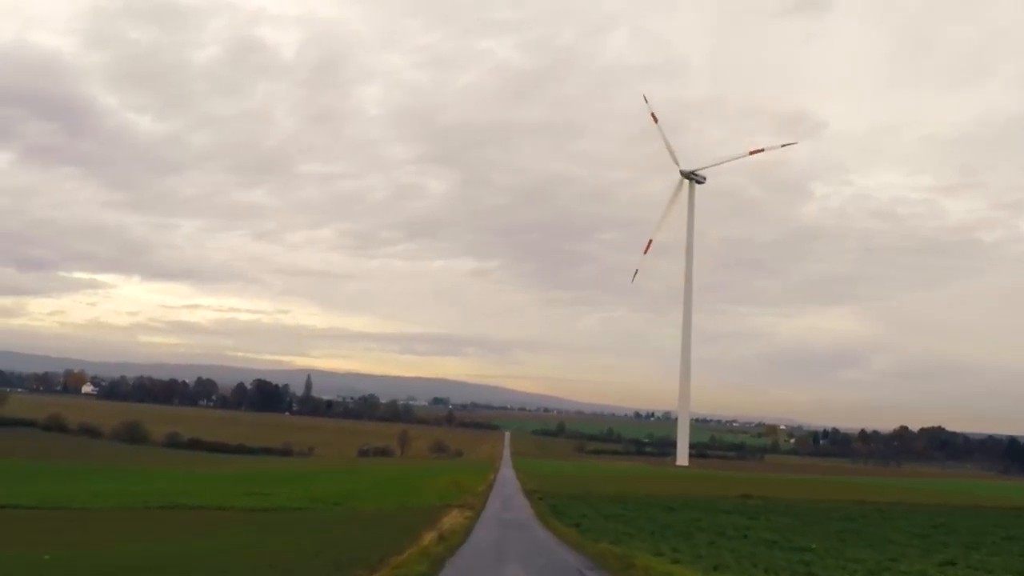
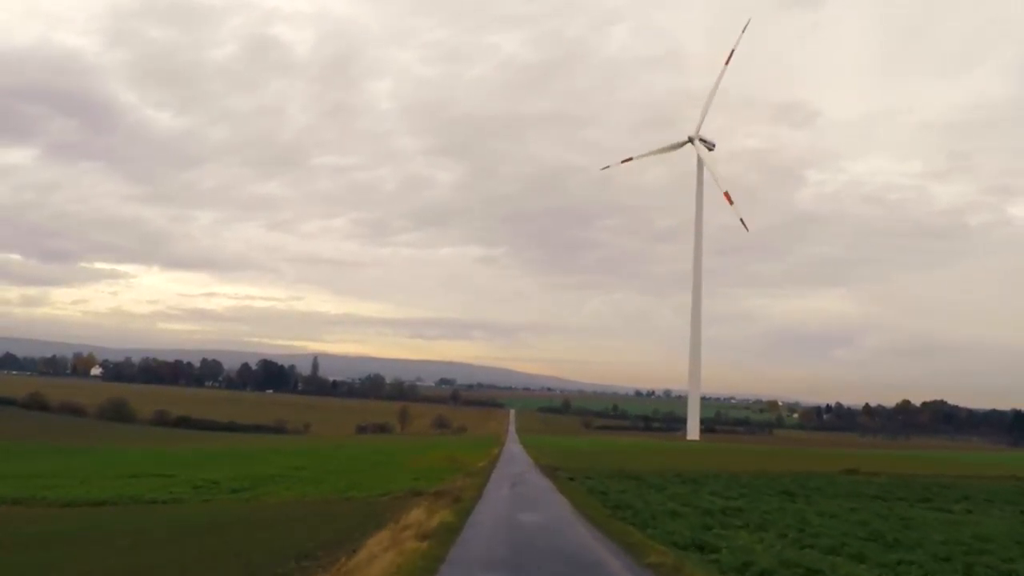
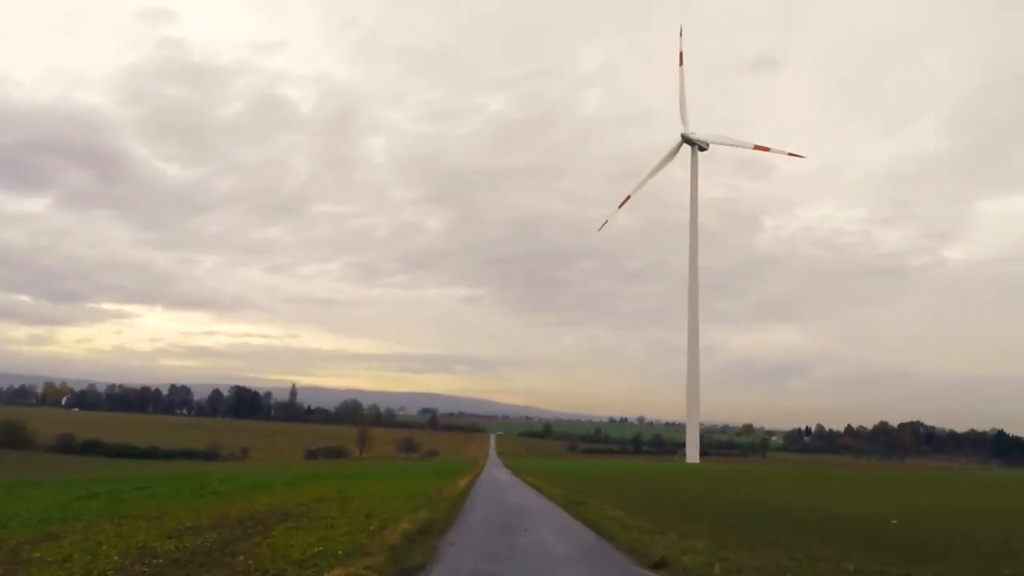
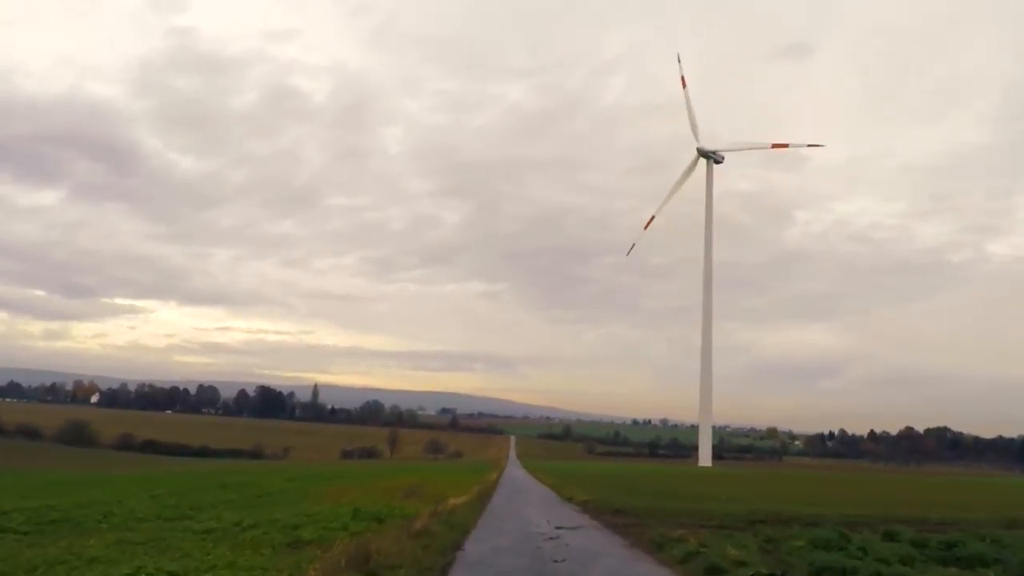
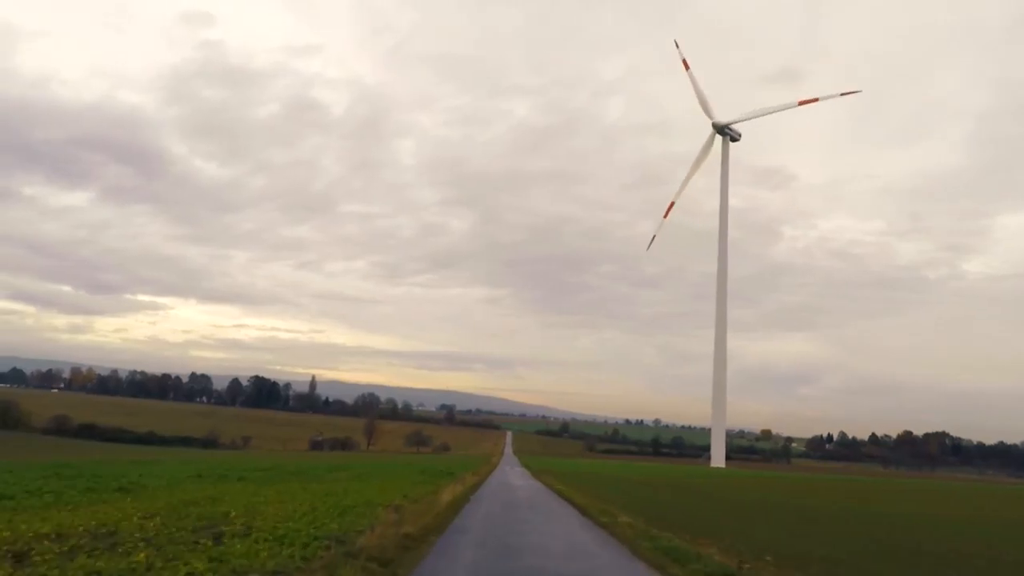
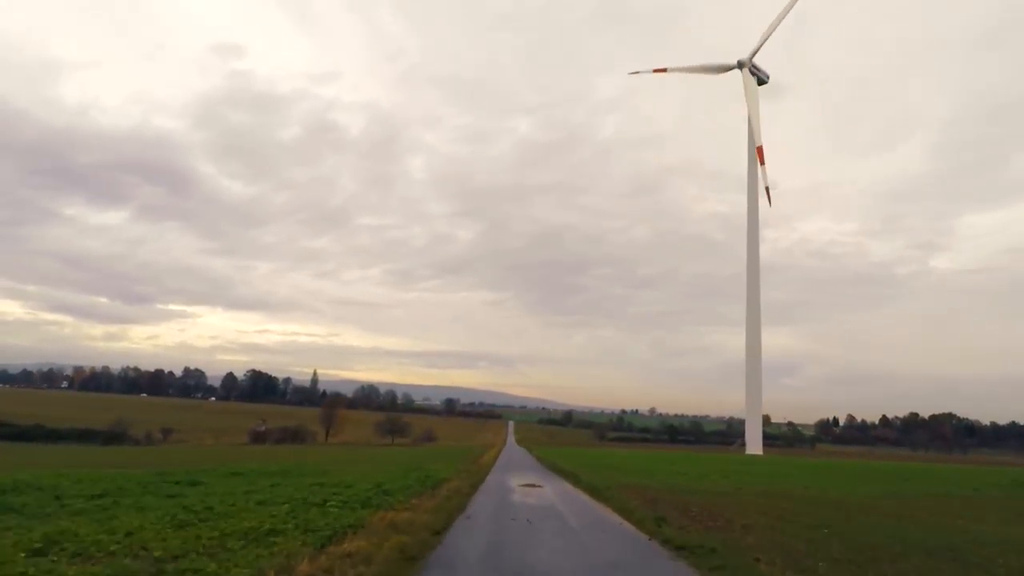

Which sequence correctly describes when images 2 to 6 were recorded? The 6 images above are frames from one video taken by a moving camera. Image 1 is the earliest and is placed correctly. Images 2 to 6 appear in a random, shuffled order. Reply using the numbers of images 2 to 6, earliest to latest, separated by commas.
2, 4, 3, 5, 6
